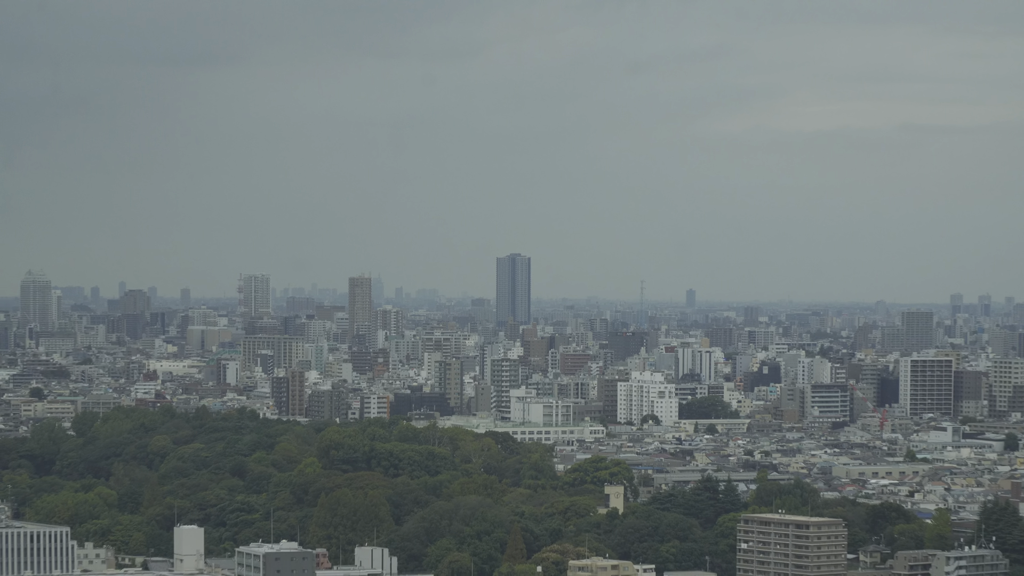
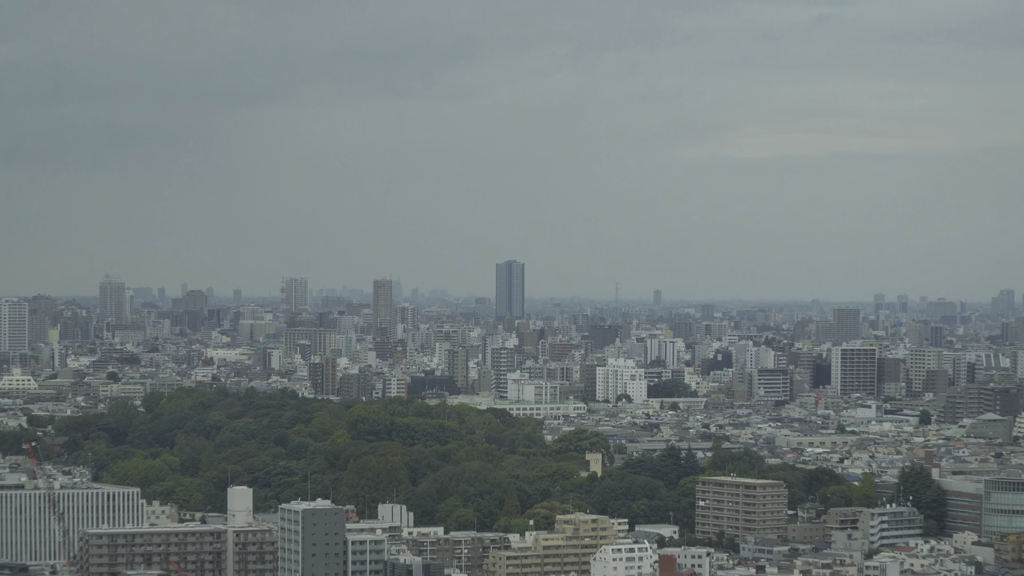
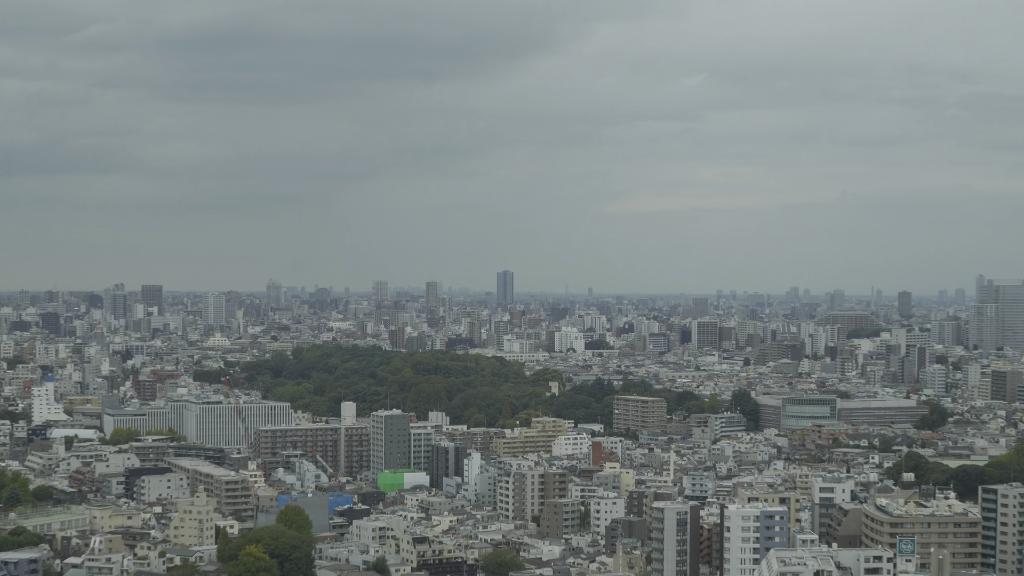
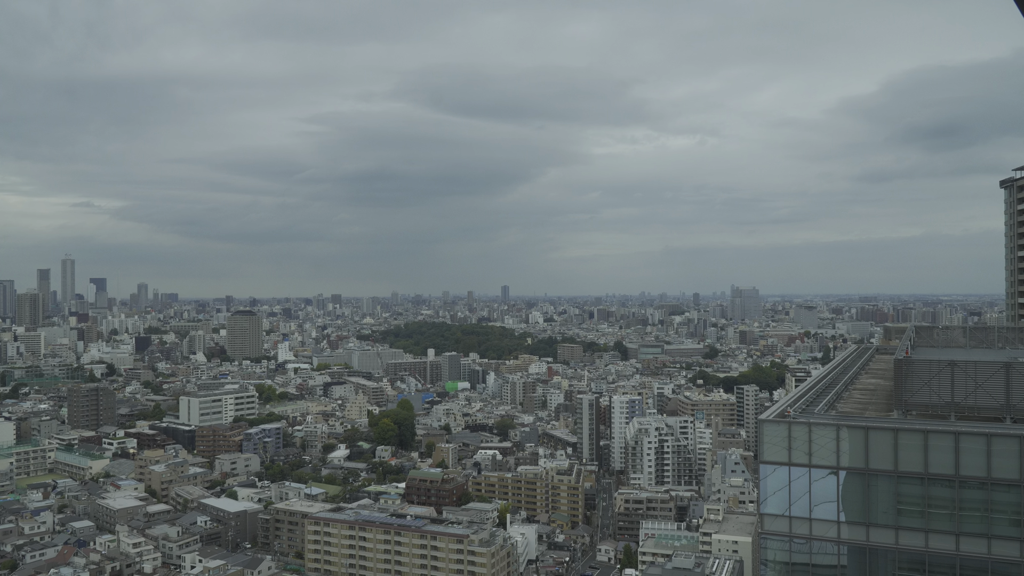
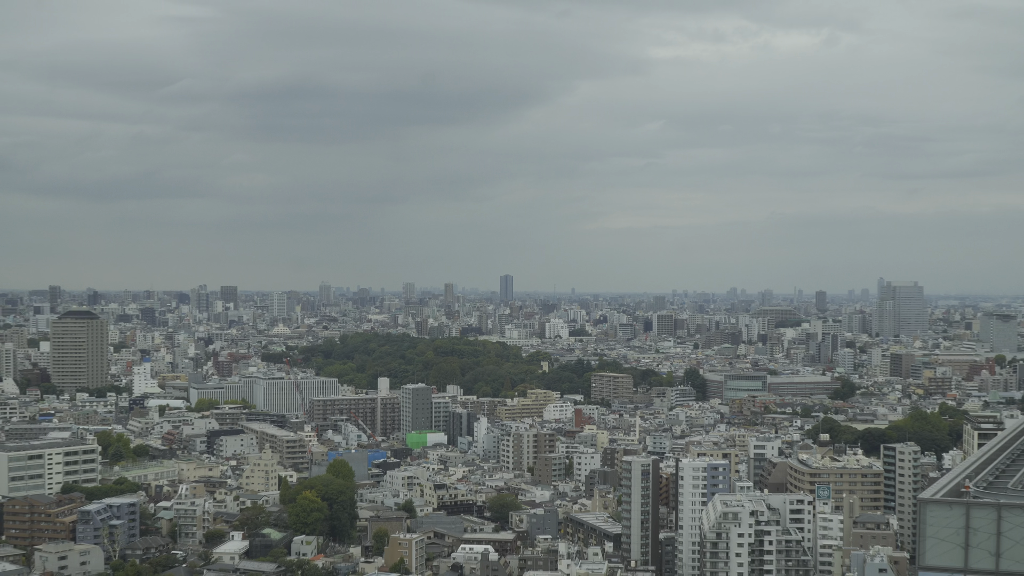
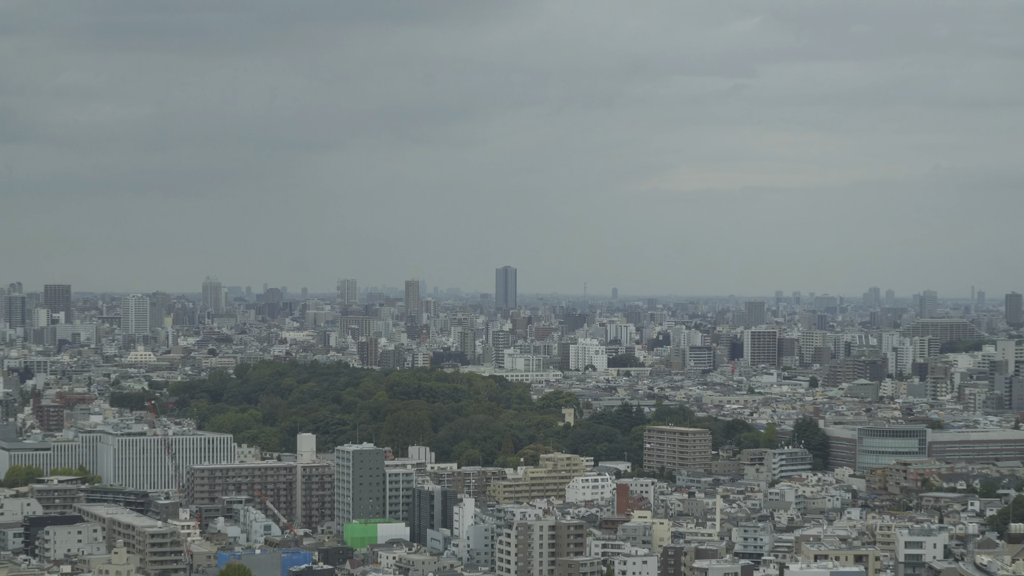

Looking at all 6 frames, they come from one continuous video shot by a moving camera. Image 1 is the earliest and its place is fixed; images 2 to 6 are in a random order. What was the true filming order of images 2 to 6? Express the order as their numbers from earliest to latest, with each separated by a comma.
2, 6, 3, 5, 4
